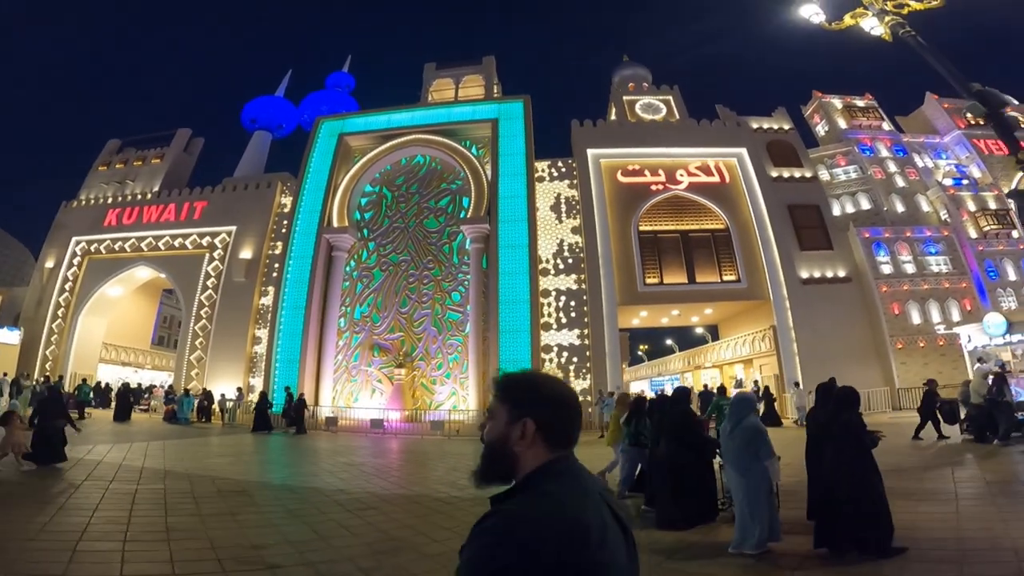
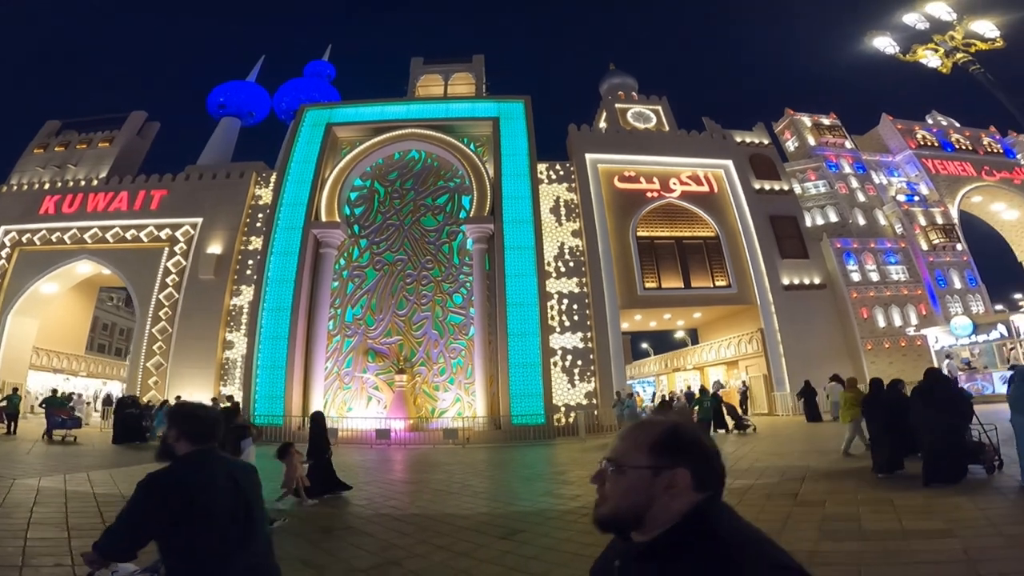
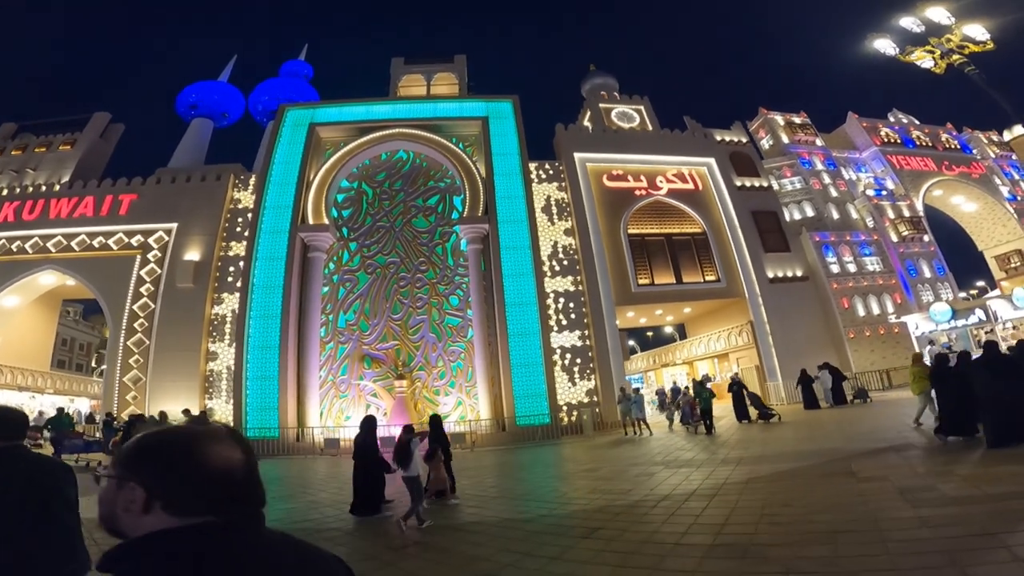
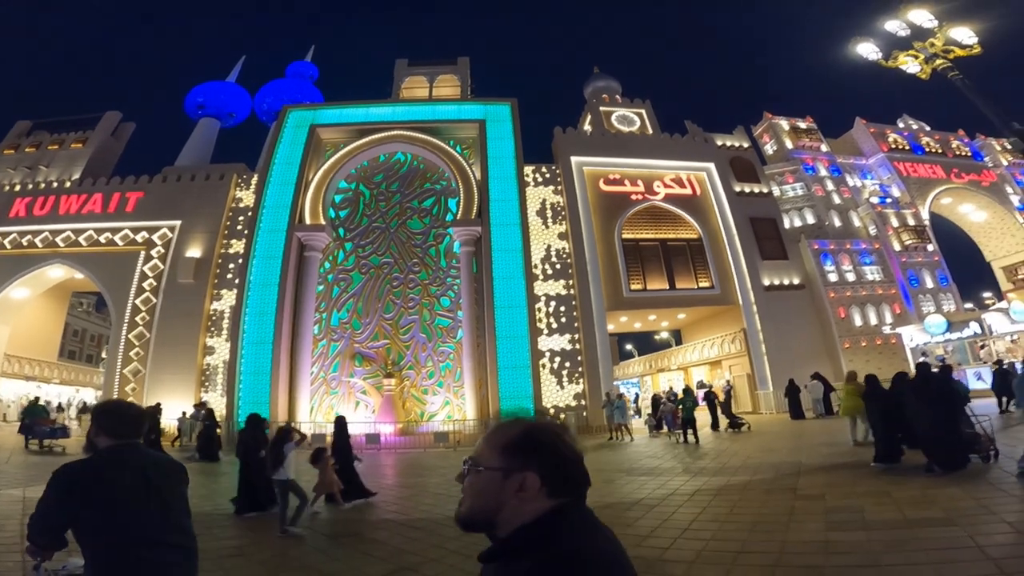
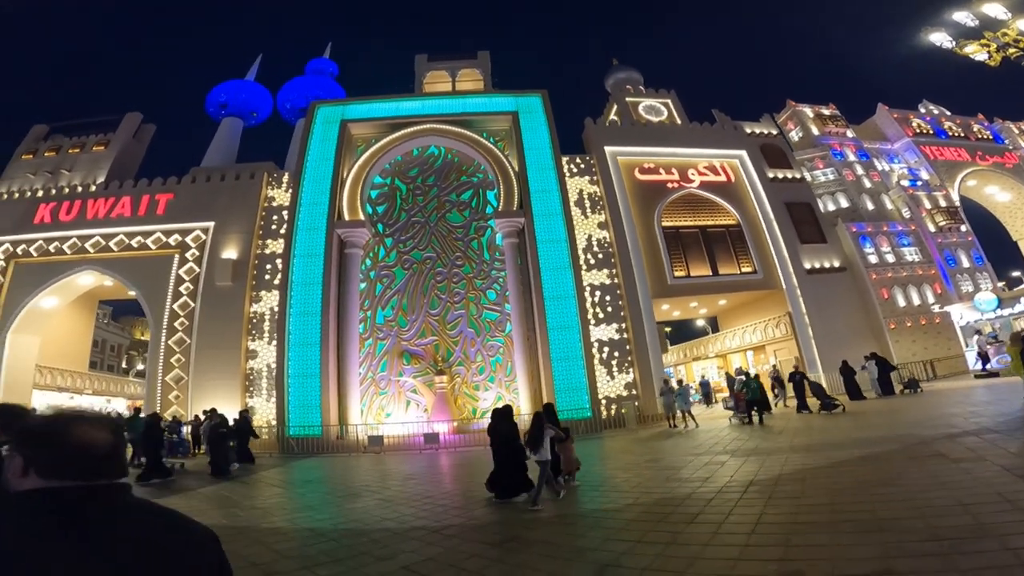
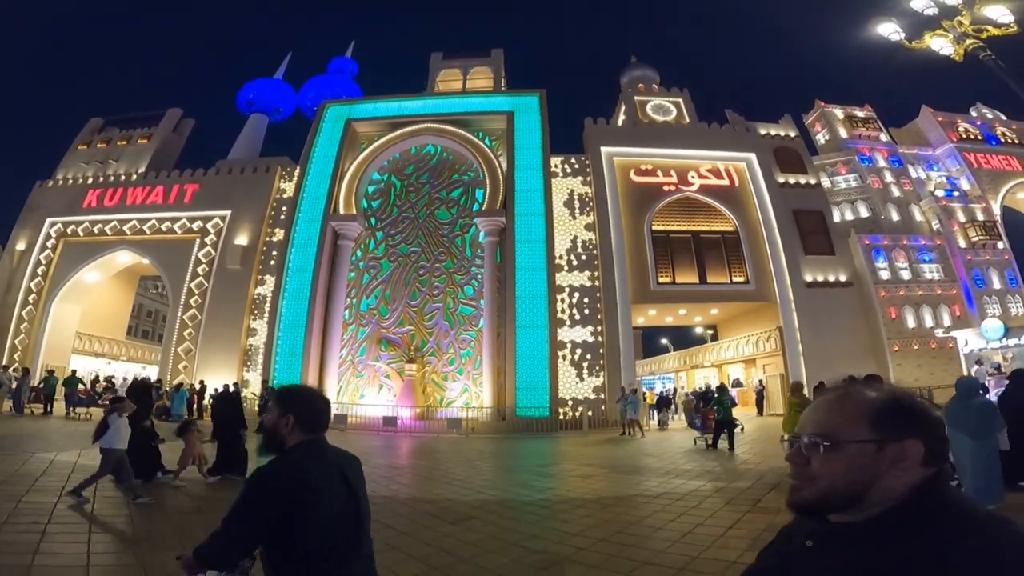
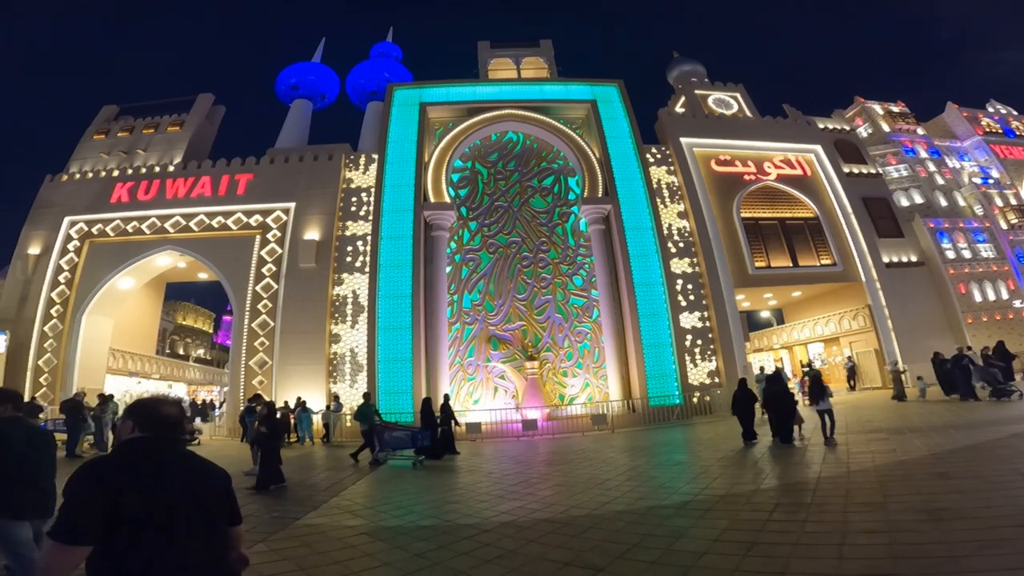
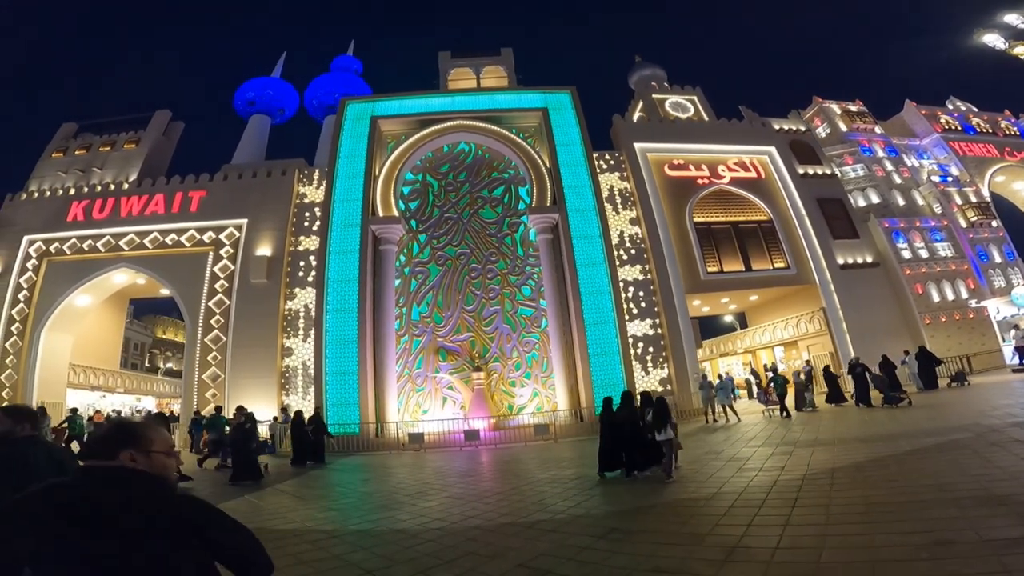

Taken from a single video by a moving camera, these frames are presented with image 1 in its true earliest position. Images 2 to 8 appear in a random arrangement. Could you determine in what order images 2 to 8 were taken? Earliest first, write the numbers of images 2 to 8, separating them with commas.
6, 2, 4, 3, 5, 8, 7
